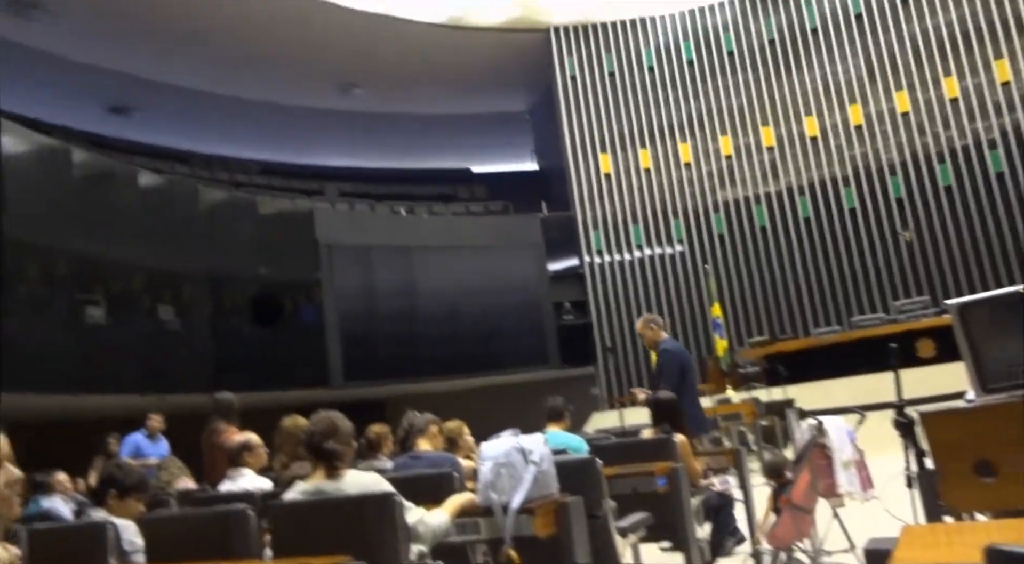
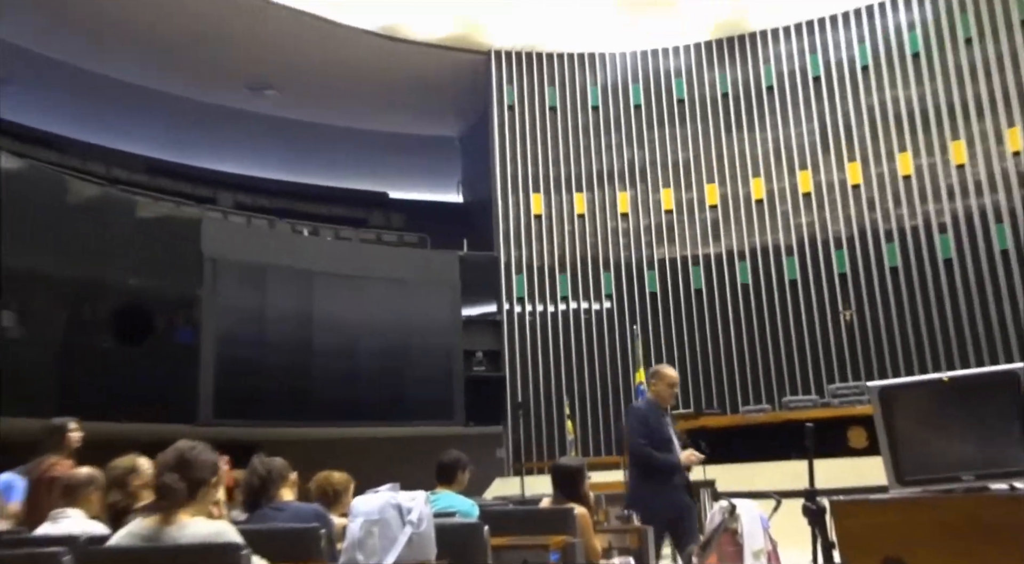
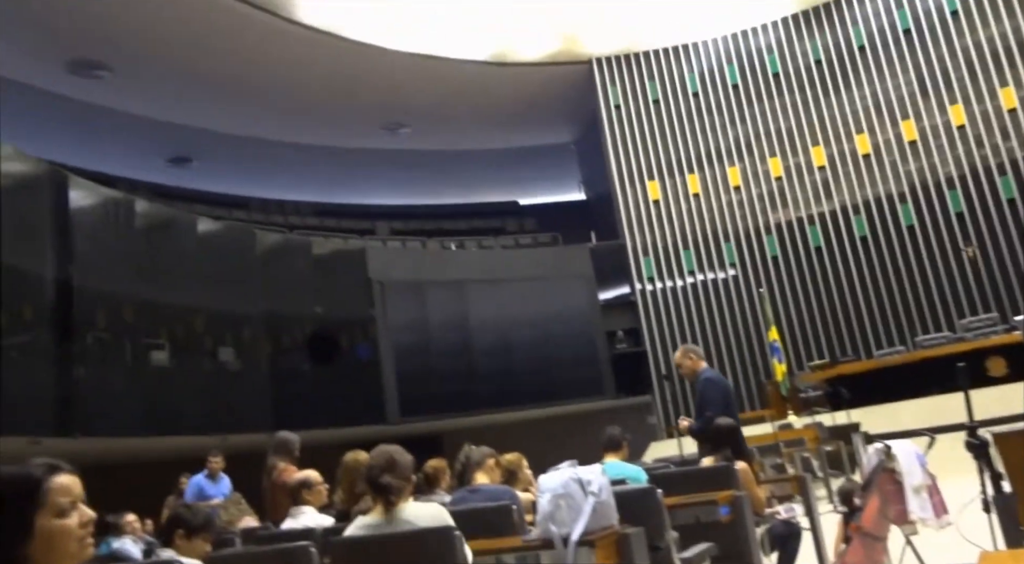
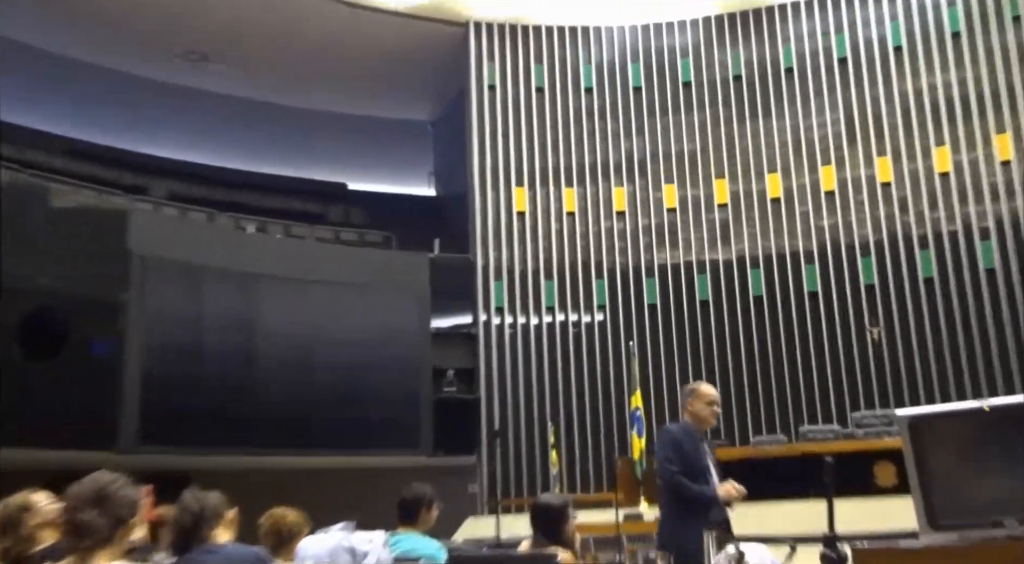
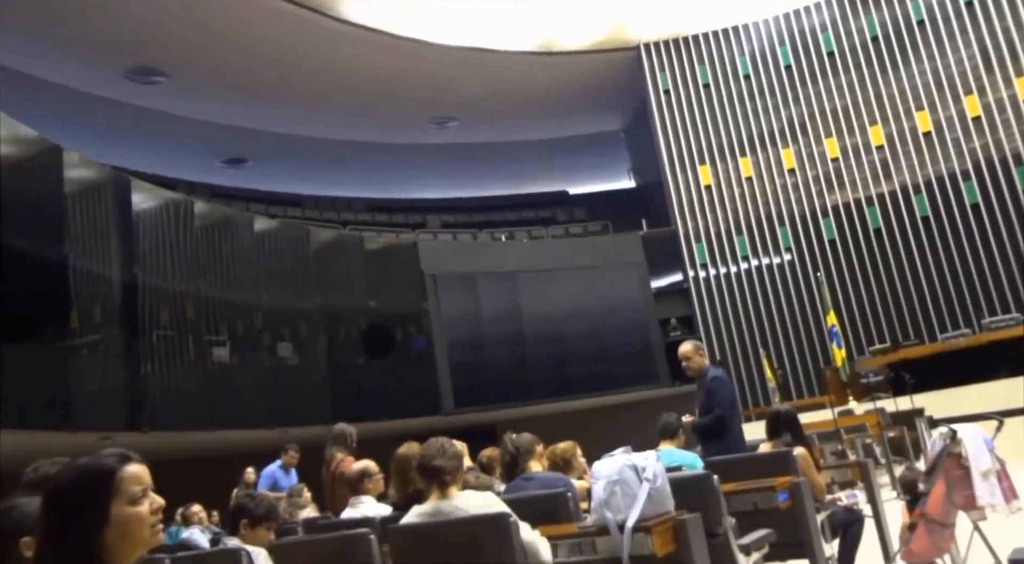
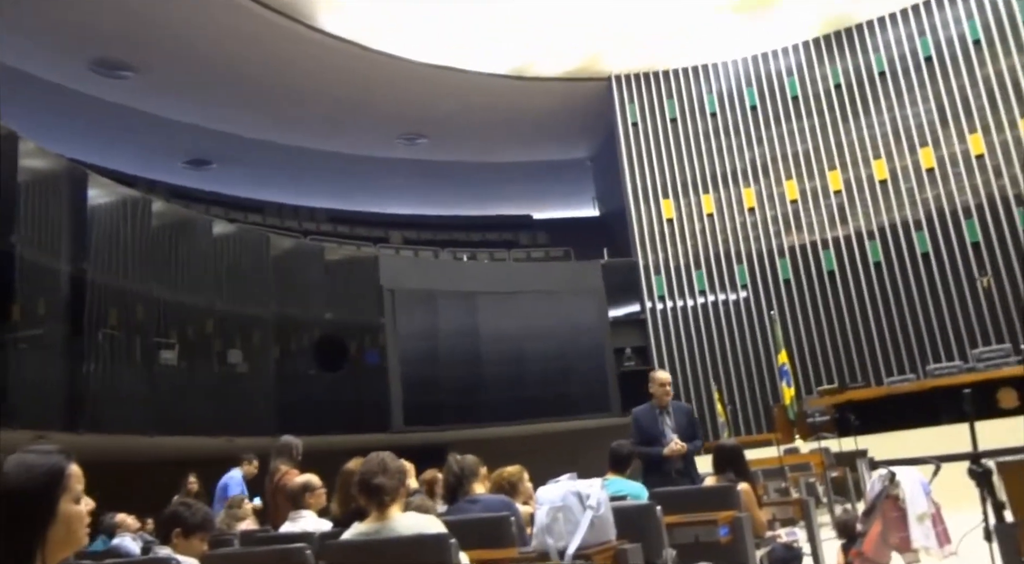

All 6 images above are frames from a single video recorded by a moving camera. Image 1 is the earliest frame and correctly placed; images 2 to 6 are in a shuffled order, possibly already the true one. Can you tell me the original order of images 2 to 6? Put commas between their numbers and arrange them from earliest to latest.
3, 5, 6, 2, 4
